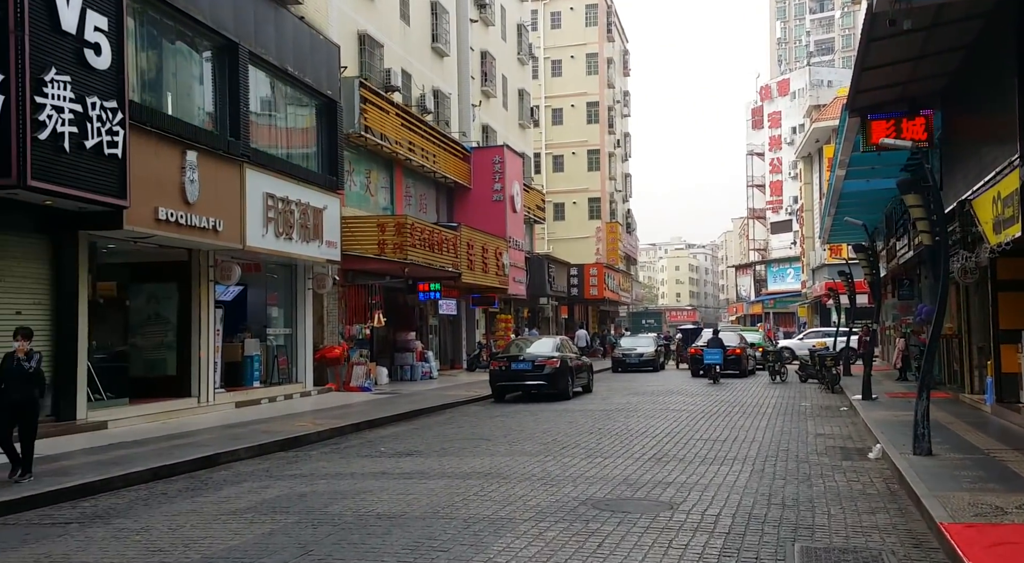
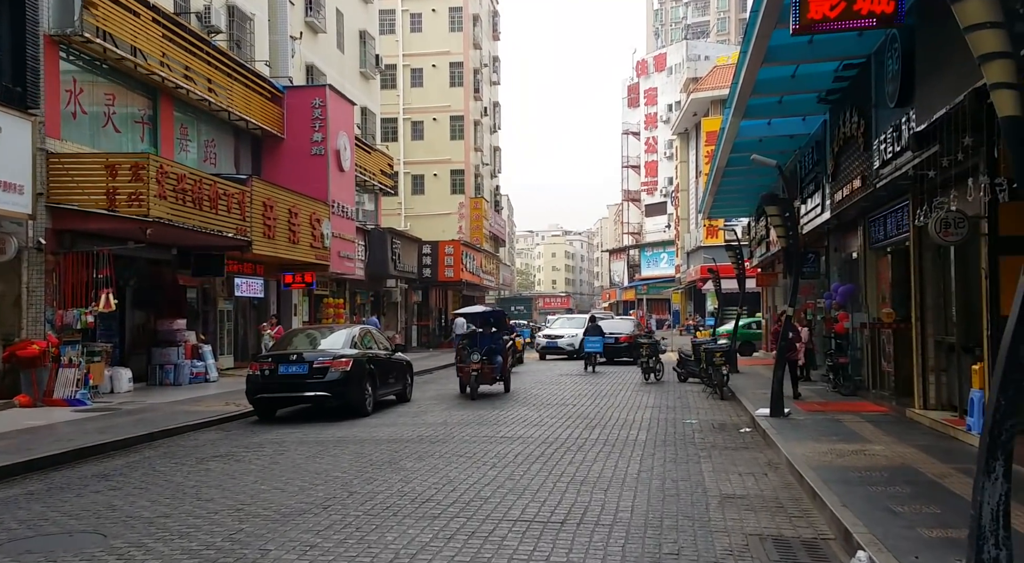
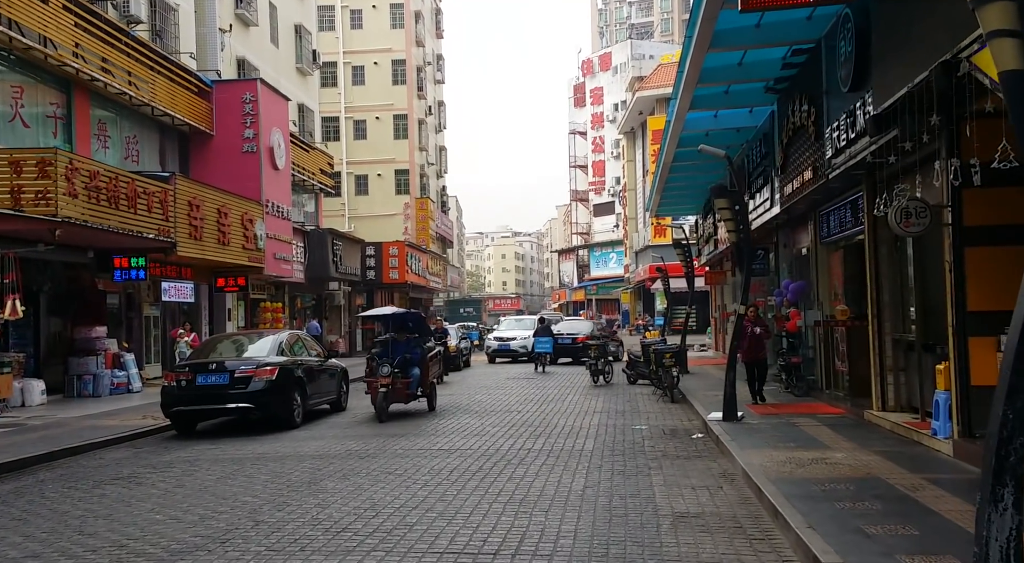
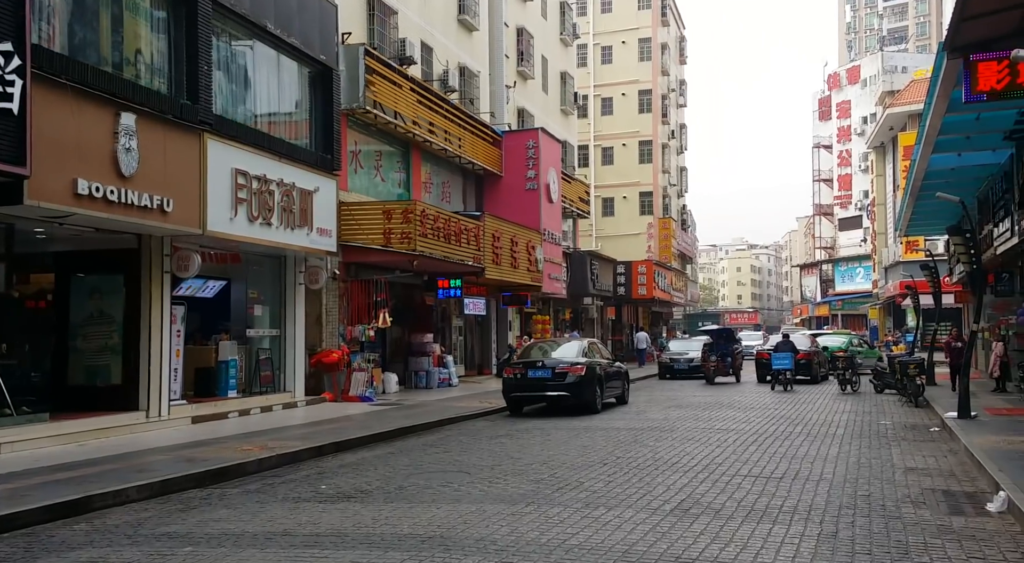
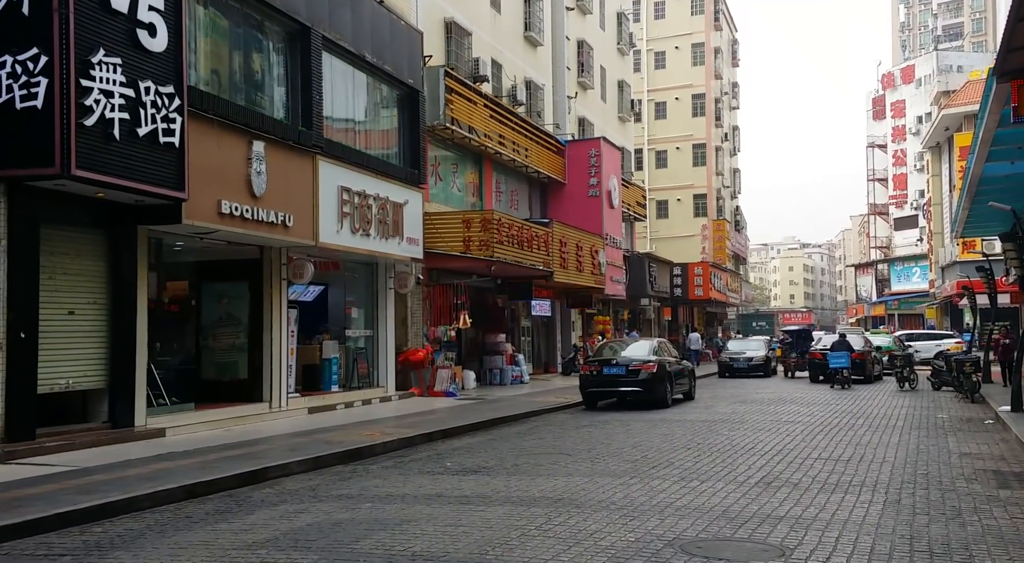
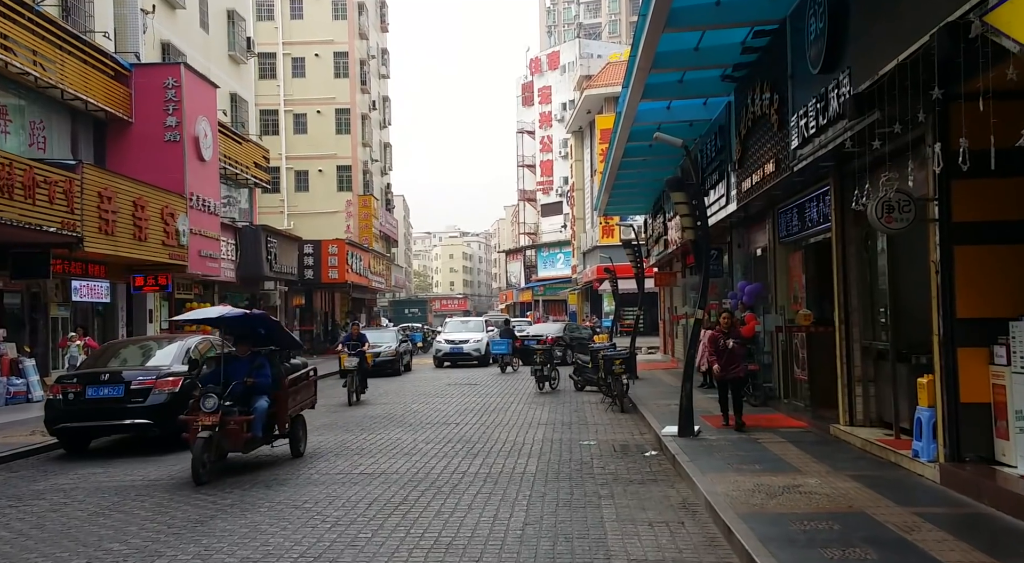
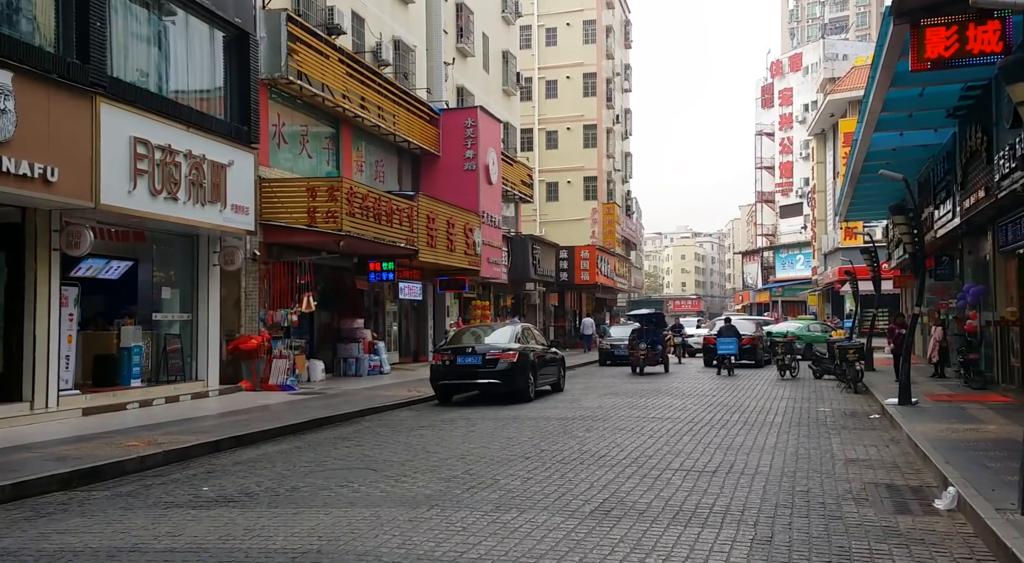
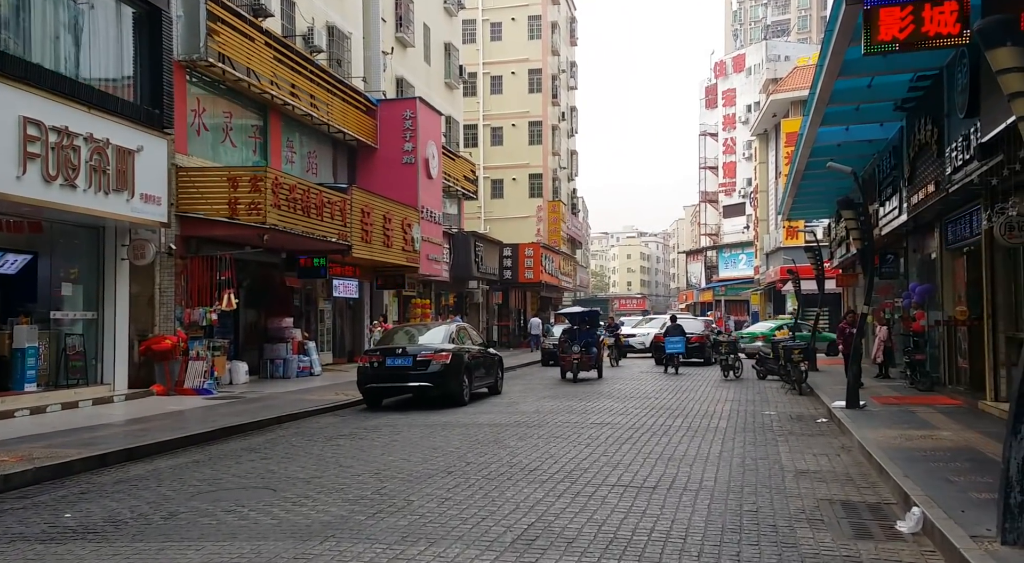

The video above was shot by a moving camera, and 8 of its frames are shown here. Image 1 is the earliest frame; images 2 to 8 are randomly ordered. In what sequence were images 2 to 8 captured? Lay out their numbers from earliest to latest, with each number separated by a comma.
5, 4, 7, 8, 2, 3, 6
